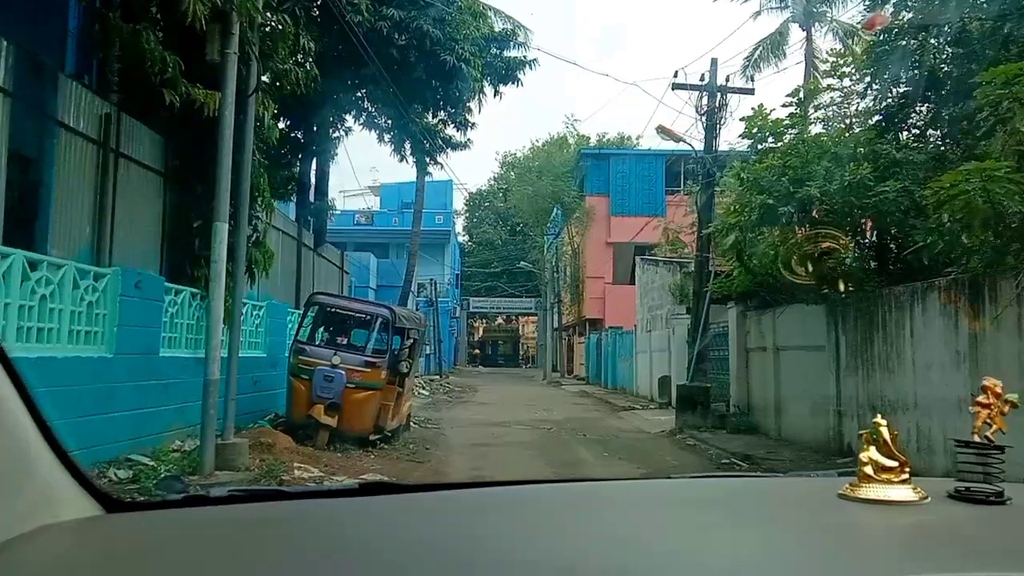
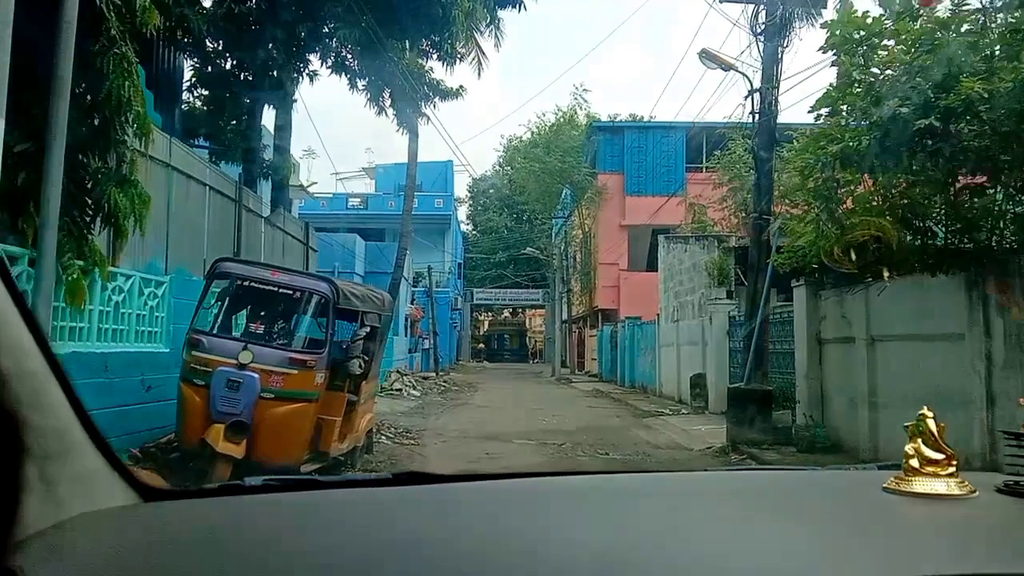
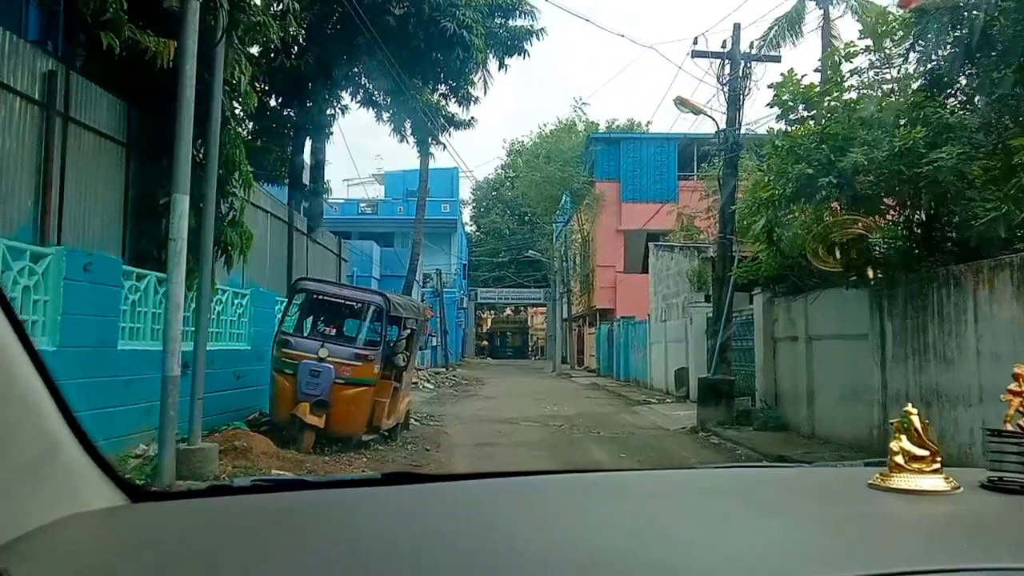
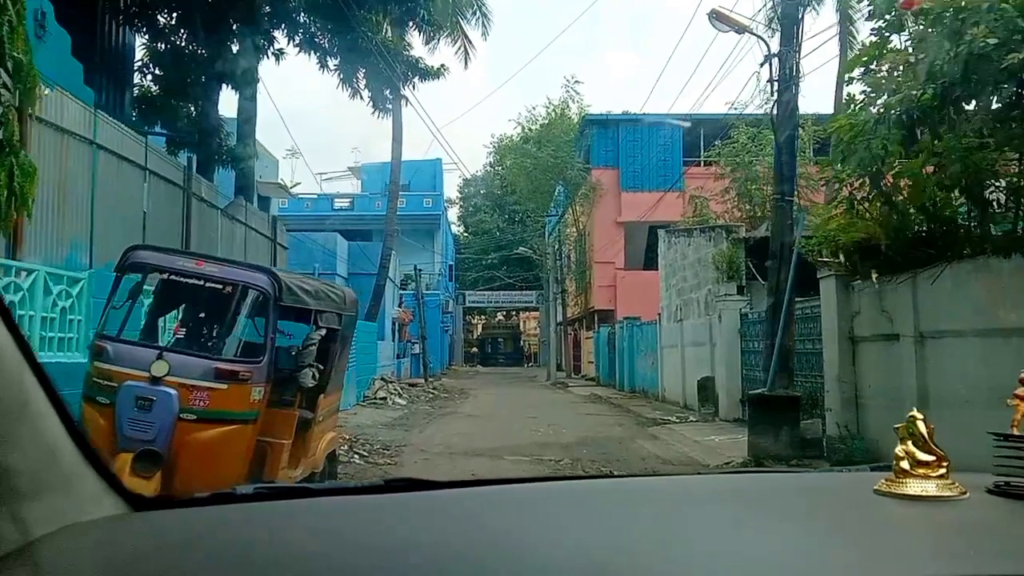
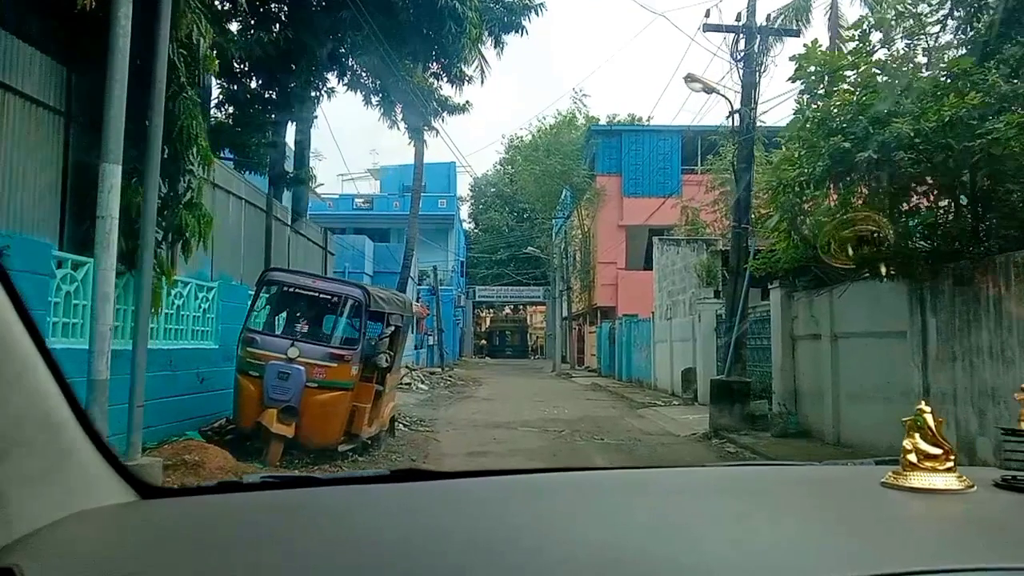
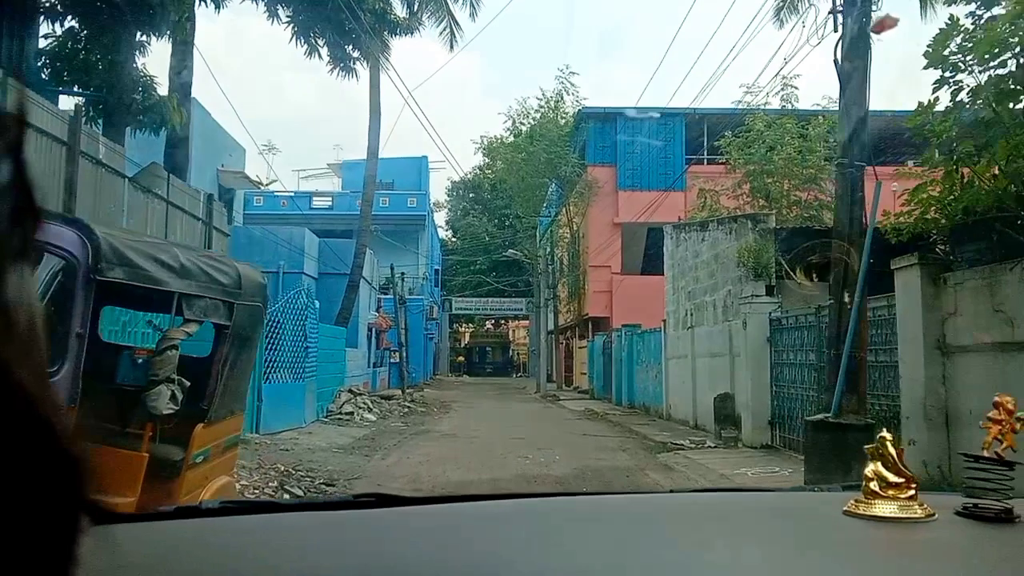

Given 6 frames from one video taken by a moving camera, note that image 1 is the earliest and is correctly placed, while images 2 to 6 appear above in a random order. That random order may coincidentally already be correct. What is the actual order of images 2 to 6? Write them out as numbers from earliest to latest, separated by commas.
3, 5, 2, 4, 6
